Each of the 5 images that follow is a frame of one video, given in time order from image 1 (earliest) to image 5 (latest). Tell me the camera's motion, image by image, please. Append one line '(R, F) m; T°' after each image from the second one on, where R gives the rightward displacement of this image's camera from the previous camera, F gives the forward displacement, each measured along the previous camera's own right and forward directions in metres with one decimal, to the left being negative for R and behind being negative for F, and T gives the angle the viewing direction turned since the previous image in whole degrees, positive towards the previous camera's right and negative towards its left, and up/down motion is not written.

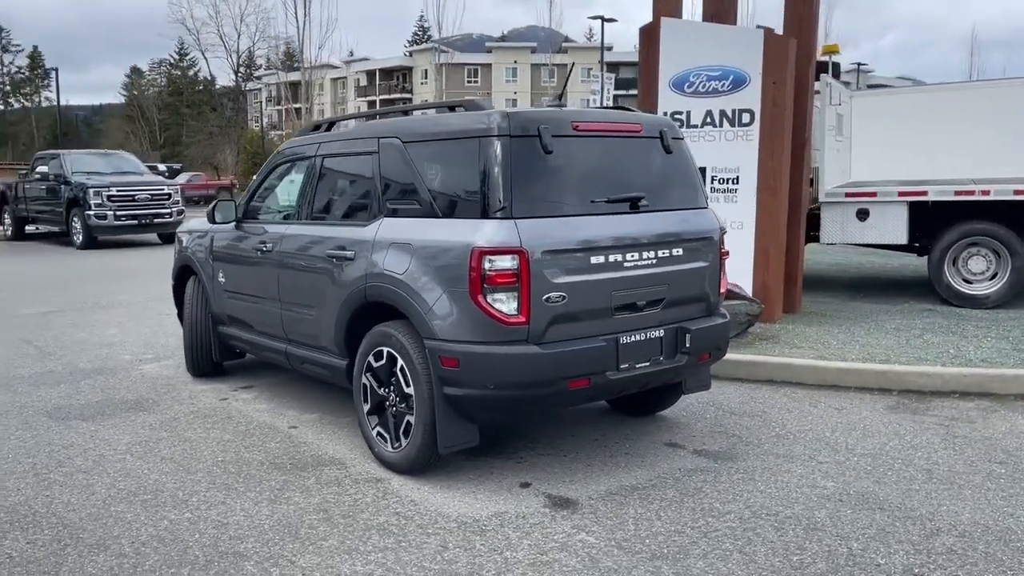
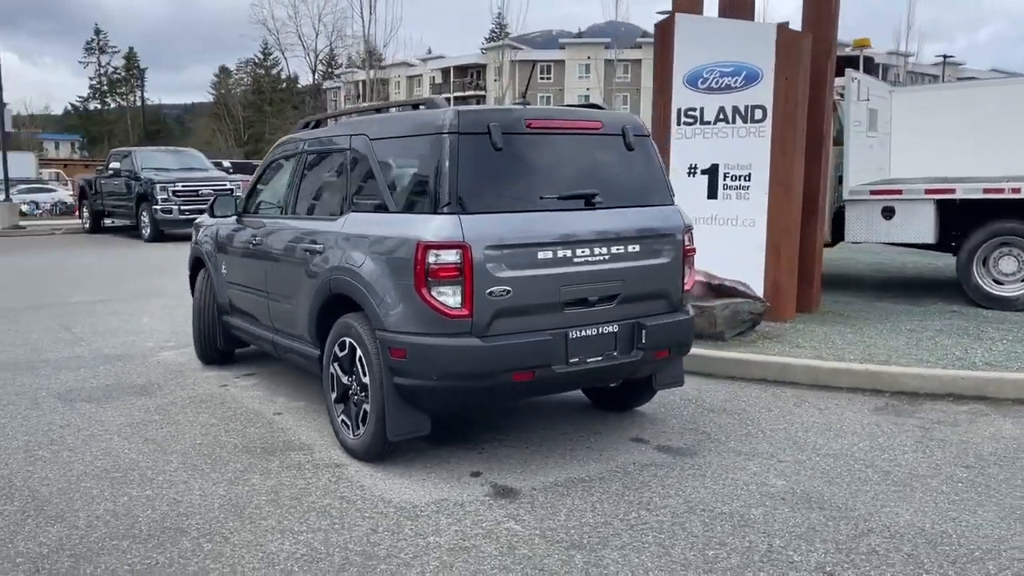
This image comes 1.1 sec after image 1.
(+0.7, -0.1) m; -5°
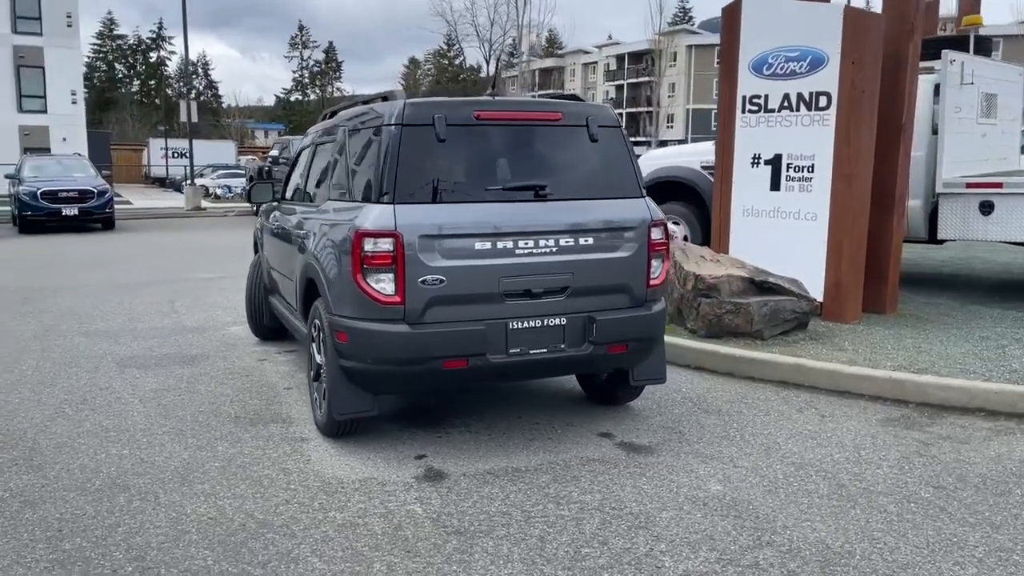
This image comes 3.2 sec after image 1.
(+1.2, +0.1) m; -11°
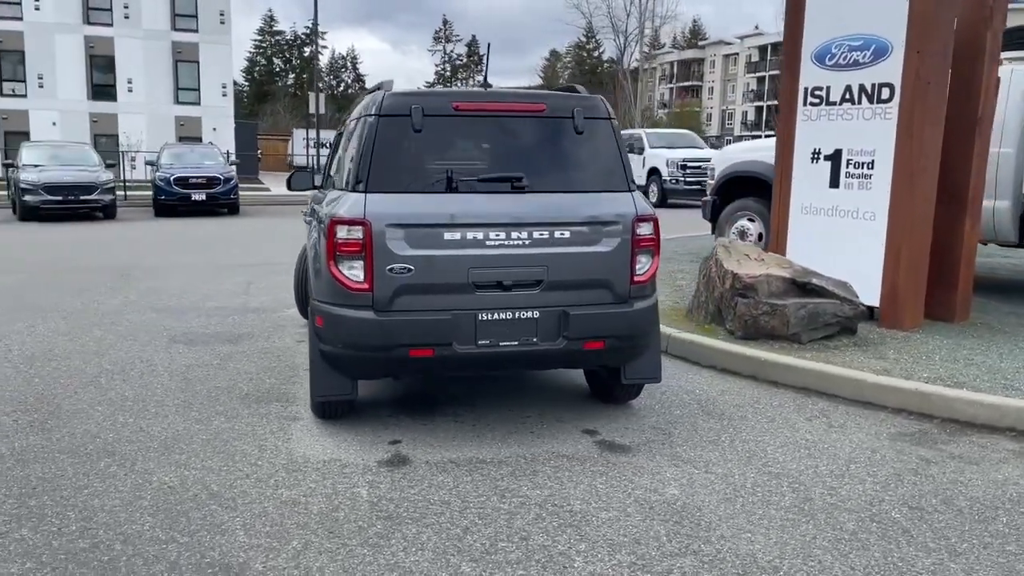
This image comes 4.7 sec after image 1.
(+0.9, +0.1) m; -9°
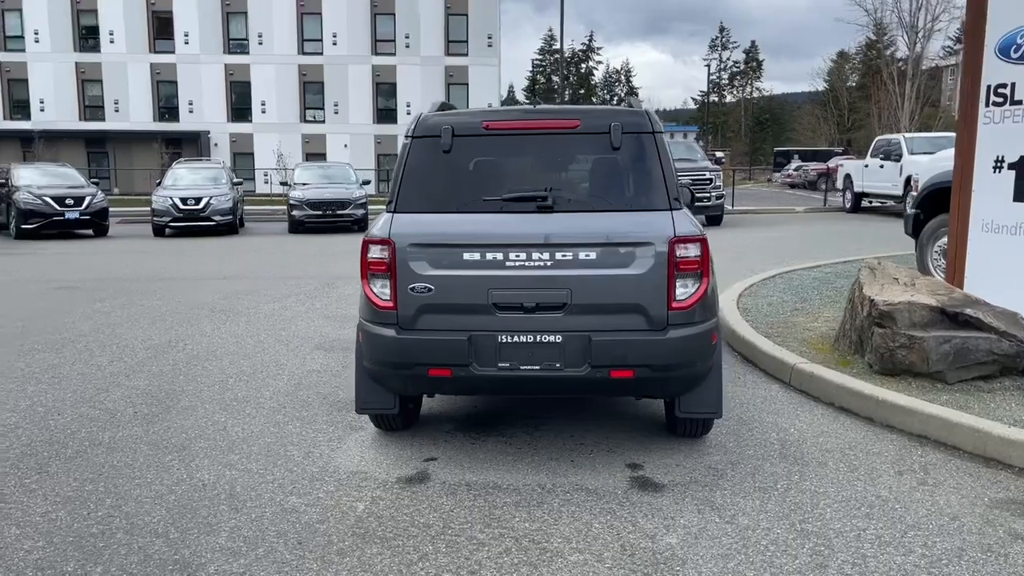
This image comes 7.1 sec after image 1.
(+1.3, +0.3) m; -18°
